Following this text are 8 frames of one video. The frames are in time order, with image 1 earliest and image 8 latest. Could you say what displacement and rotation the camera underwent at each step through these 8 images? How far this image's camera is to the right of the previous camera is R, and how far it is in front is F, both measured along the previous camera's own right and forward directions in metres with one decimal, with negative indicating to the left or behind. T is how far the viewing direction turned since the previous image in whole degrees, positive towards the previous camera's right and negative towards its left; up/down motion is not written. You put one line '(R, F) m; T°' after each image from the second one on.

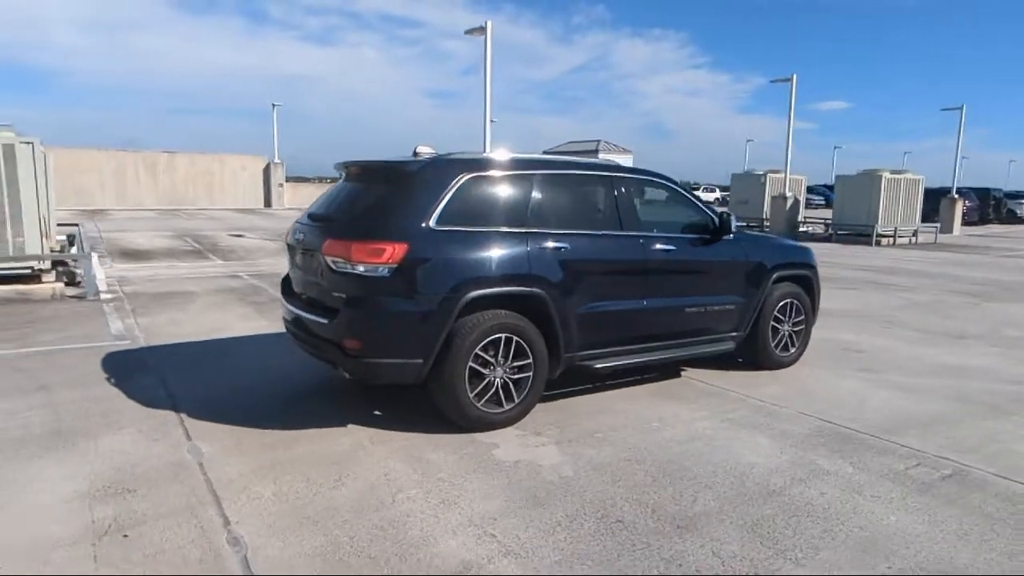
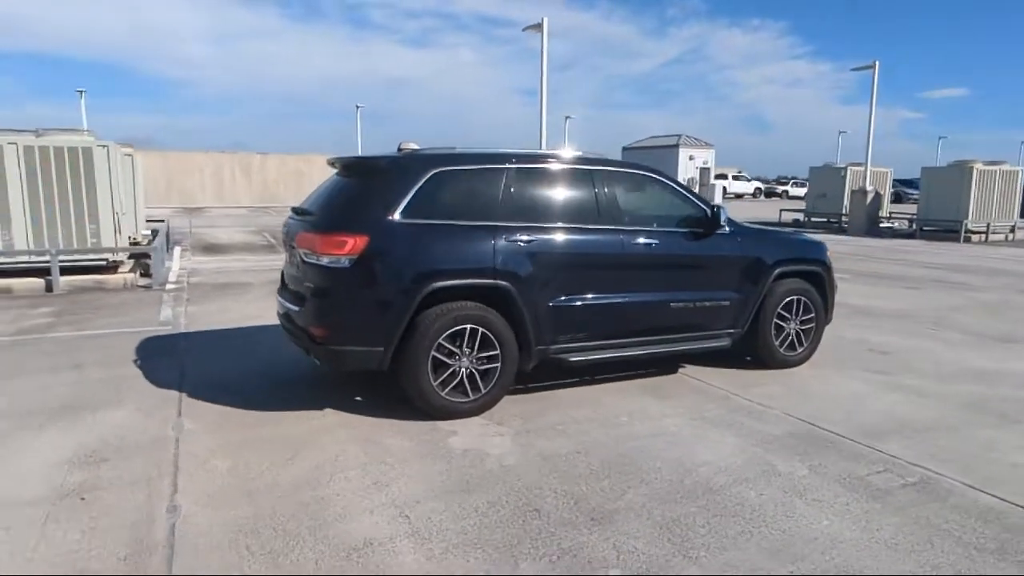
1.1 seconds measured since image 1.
(+0.9, 0.0) m; -8°
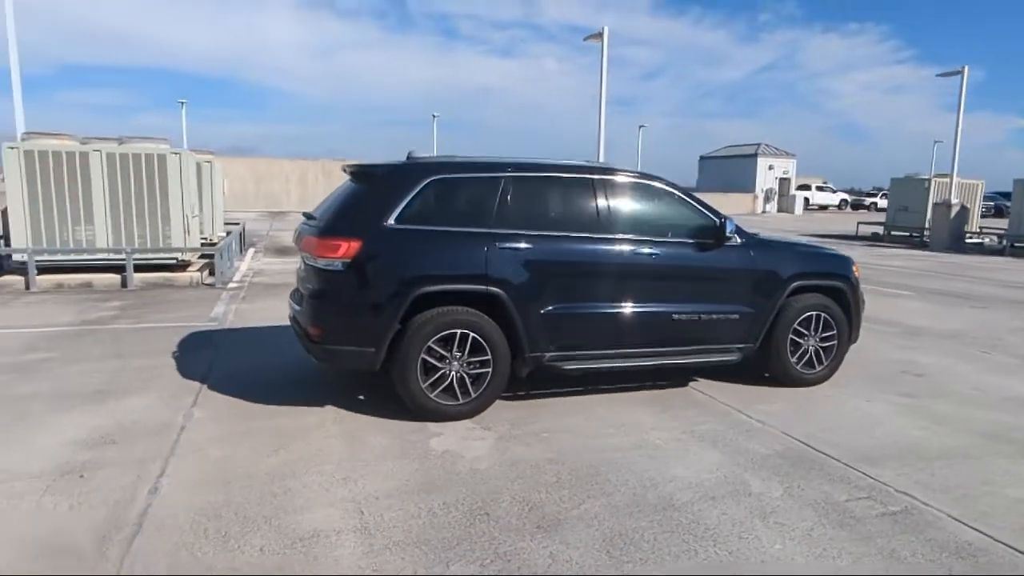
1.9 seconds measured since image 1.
(+0.7, 0.0) m; -7°
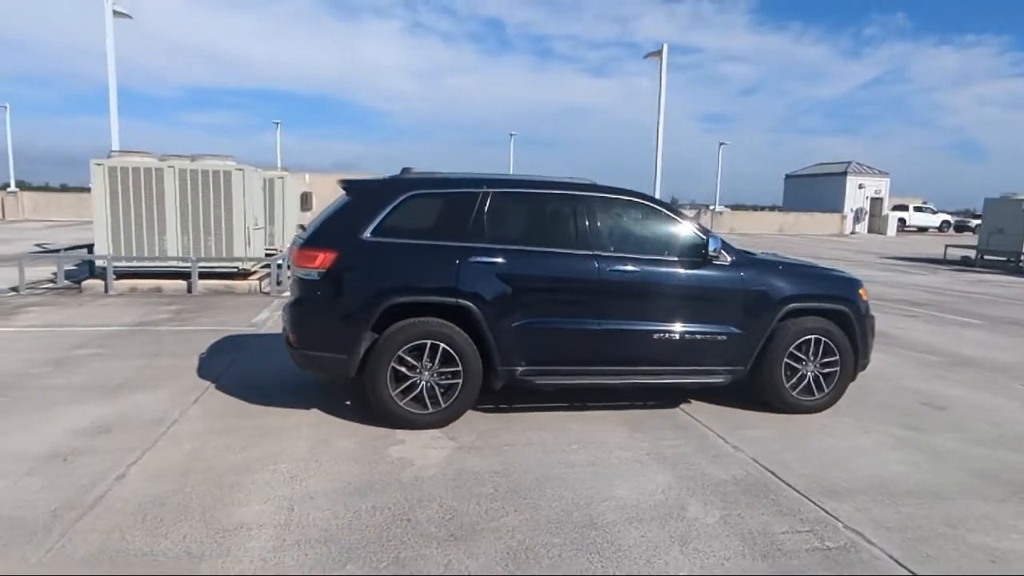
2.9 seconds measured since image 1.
(+0.9, 0.0) m; -8°
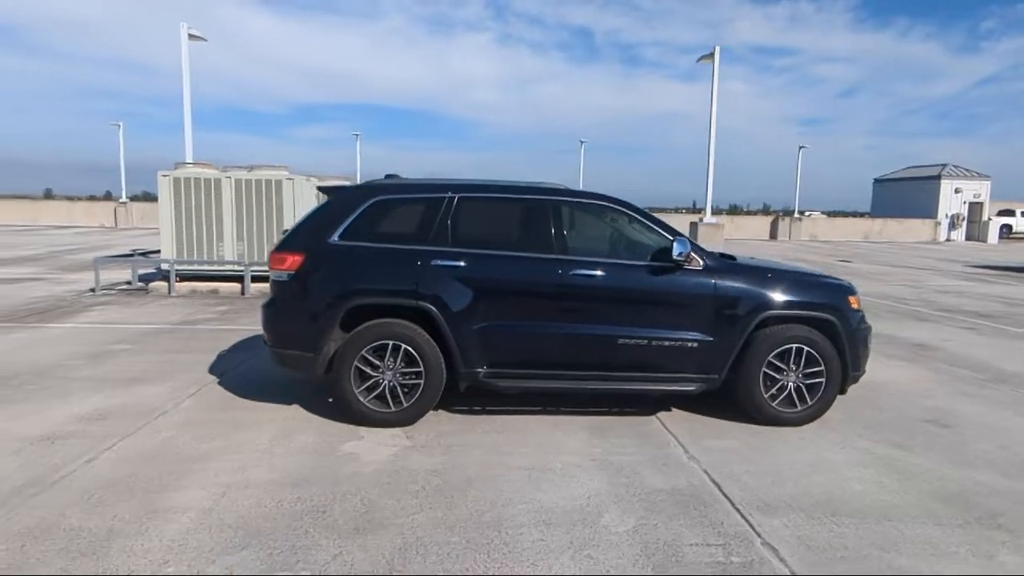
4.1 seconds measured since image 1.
(+1.0, 0.0) m; -7°
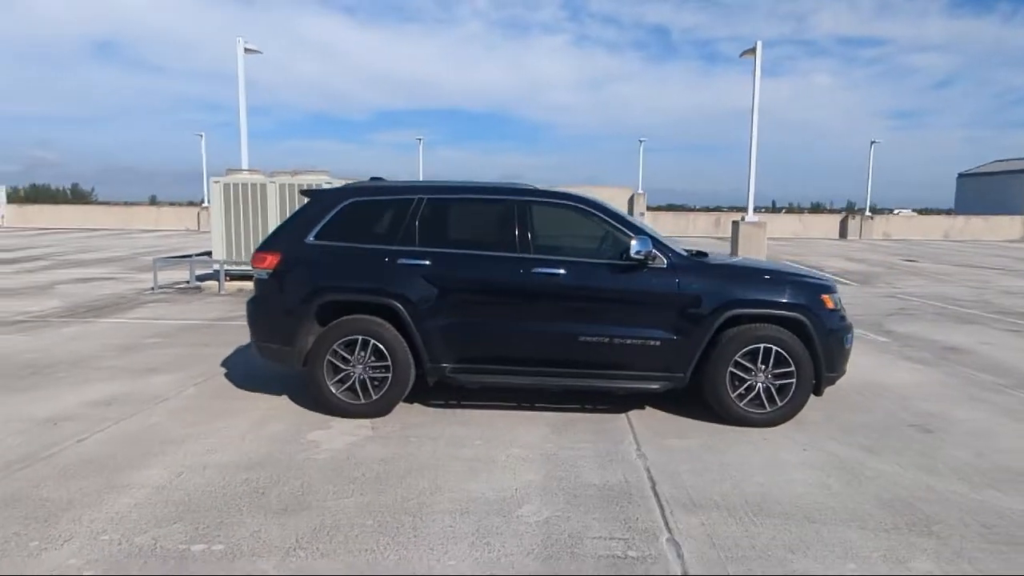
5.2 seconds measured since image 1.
(+0.9, -0.1) m; -6°
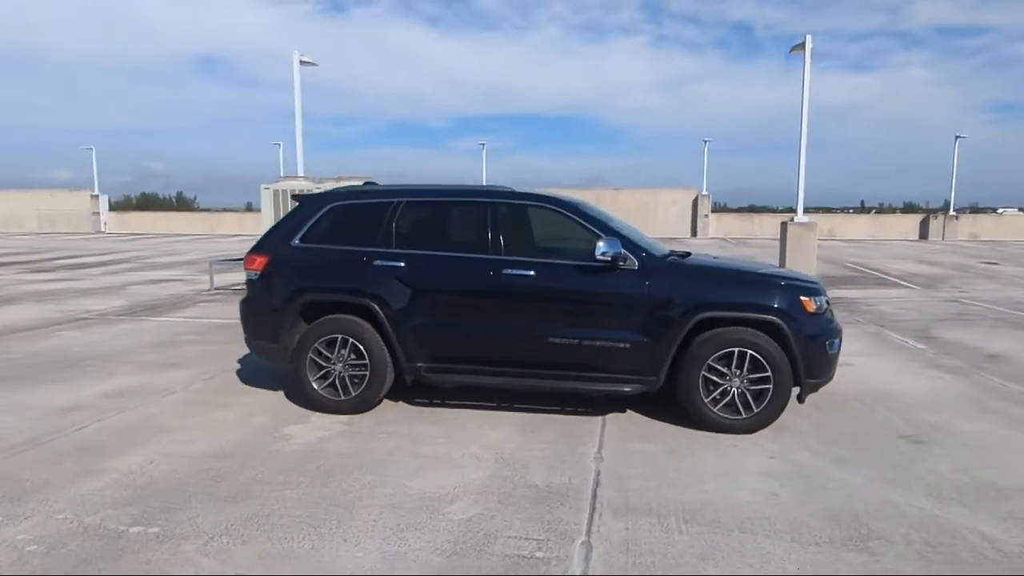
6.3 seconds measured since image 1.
(+0.9, 0.0) m; -7°
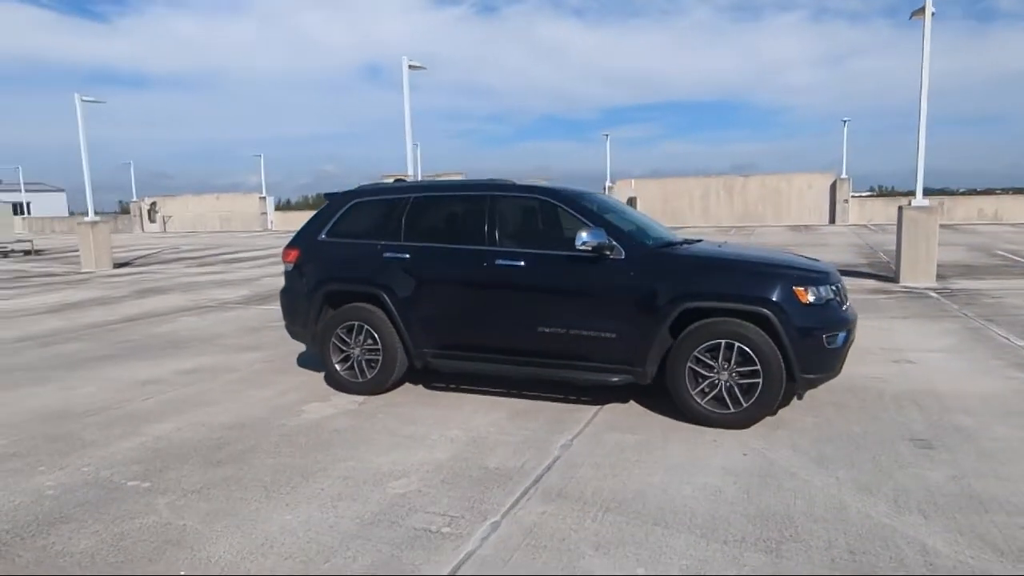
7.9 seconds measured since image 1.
(+1.3, 0.0) m; -12°
